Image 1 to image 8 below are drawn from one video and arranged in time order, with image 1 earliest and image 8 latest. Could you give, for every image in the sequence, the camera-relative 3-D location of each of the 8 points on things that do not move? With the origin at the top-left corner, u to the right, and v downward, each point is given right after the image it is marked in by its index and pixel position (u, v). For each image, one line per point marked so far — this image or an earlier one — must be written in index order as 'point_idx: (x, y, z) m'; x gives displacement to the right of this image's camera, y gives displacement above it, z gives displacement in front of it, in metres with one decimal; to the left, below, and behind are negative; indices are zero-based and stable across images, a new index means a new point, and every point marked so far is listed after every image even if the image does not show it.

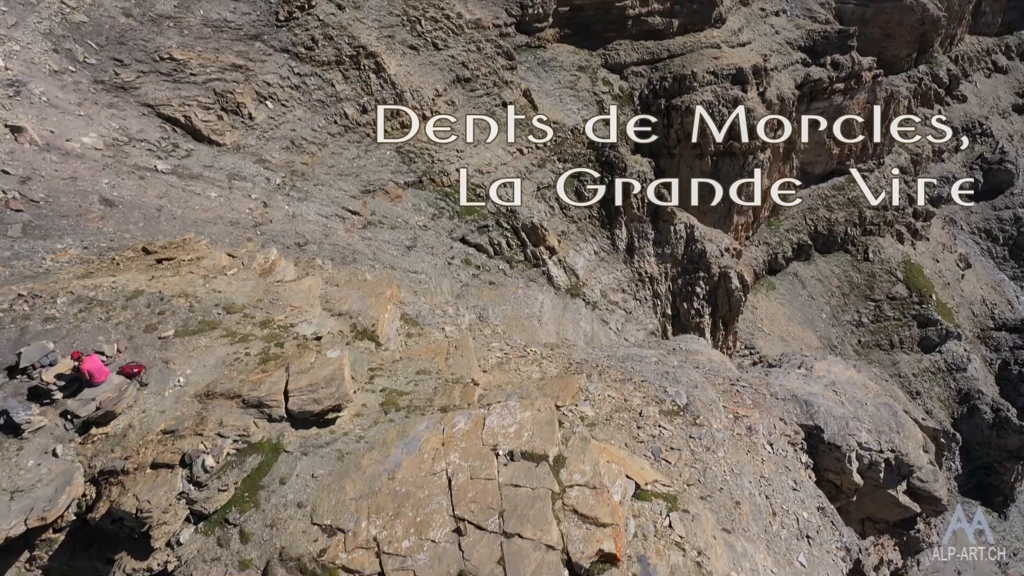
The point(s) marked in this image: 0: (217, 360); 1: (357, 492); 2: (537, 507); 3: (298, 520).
0: (-3.5, -0.7, +9.8) m
1: (-1.5, -1.8, +7.8) m
2: (+0.3, -1.8, +7.6) m
3: (-2.0, -2.1, +7.6) m
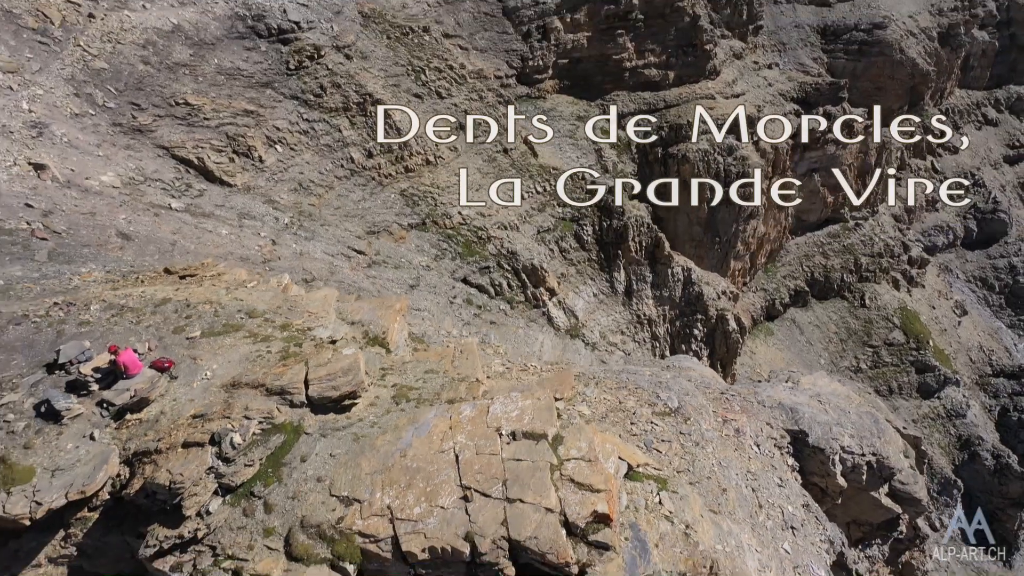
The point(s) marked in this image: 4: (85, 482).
0: (-3.5, -0.7, +10.6) m
1: (-1.4, -1.8, +8.5) m
2: (+0.3, -1.7, +8.3) m
3: (-2.0, -2.0, +8.3) m
4: (-4.5, -1.9, +8.9) m
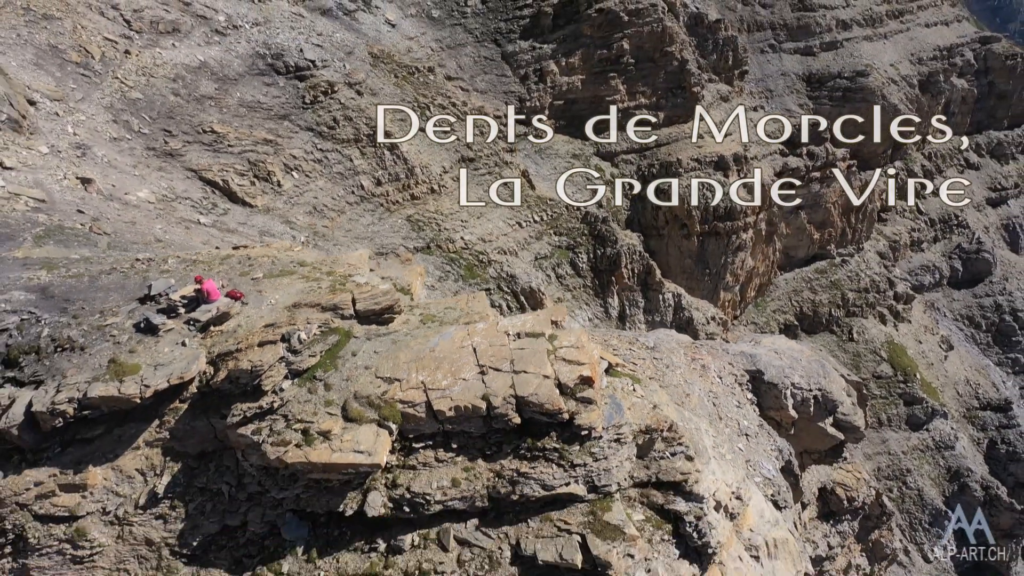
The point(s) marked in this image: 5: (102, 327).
0: (-3.4, 0.0, +13.0) m
1: (-1.4, -0.9, +10.8) m
2: (+0.4, -0.8, +10.6) m
3: (-1.9, -1.1, +10.6) m
4: (-4.5, -1.0, +11.2) m
5: (-6.2, -0.5, +12.6) m
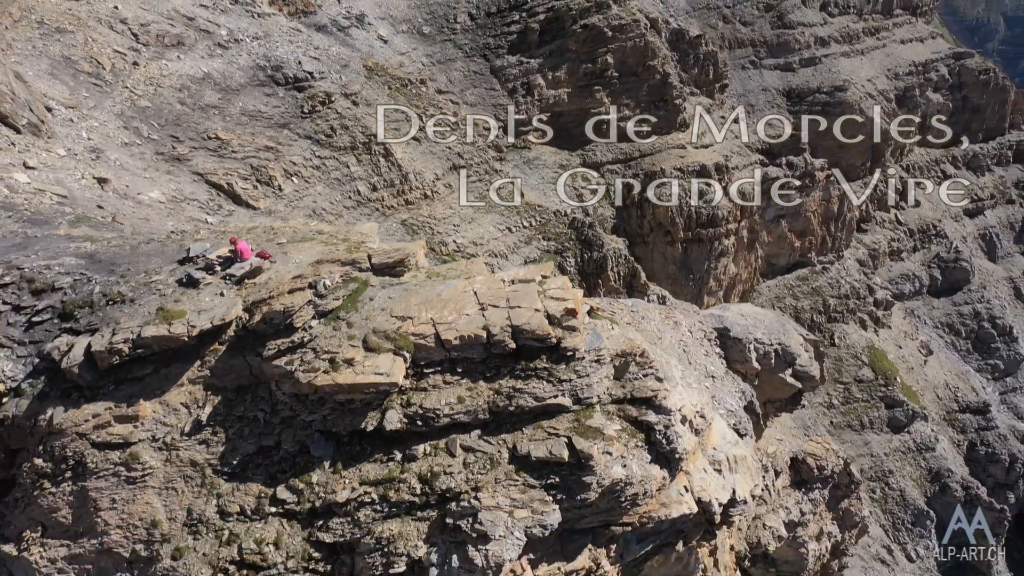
0: (-3.5, +0.7, +14.7) m
1: (-1.4, -0.2, +12.6) m
2: (+0.3, -0.1, +12.4) m
3: (-2.0, -0.4, +12.4) m
4: (-4.5, -0.4, +12.9) m
5: (-6.3, +0.1, +14.3) m
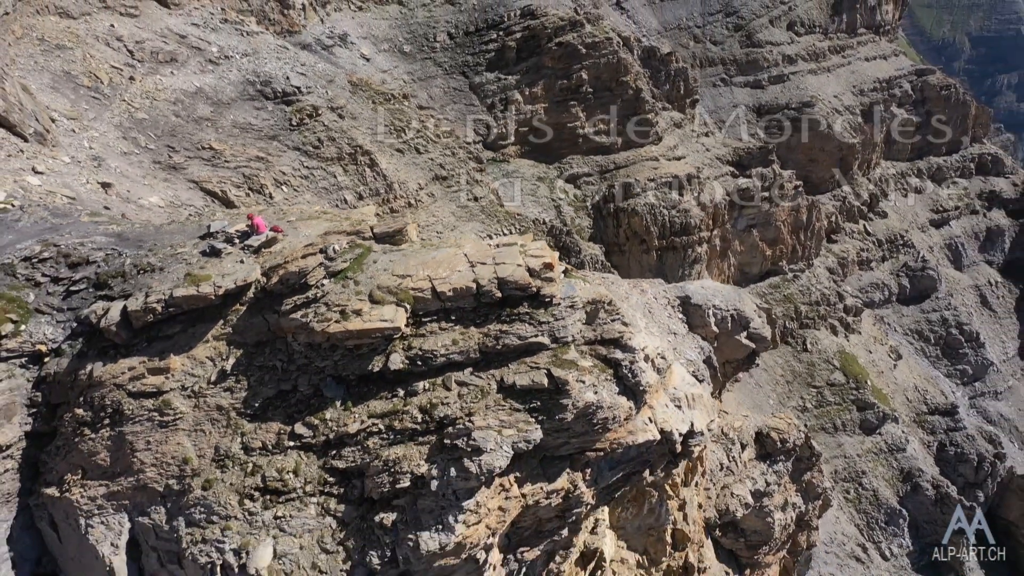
0: (-3.8, +1.2, +16.6) m
1: (-1.7, +0.5, +14.4) m
2: (0.0, +0.6, +14.3) m
3: (-2.2, +0.3, +14.2) m
4: (-4.8, +0.2, +14.7) m
5: (-6.6, +0.7, +16.1) m
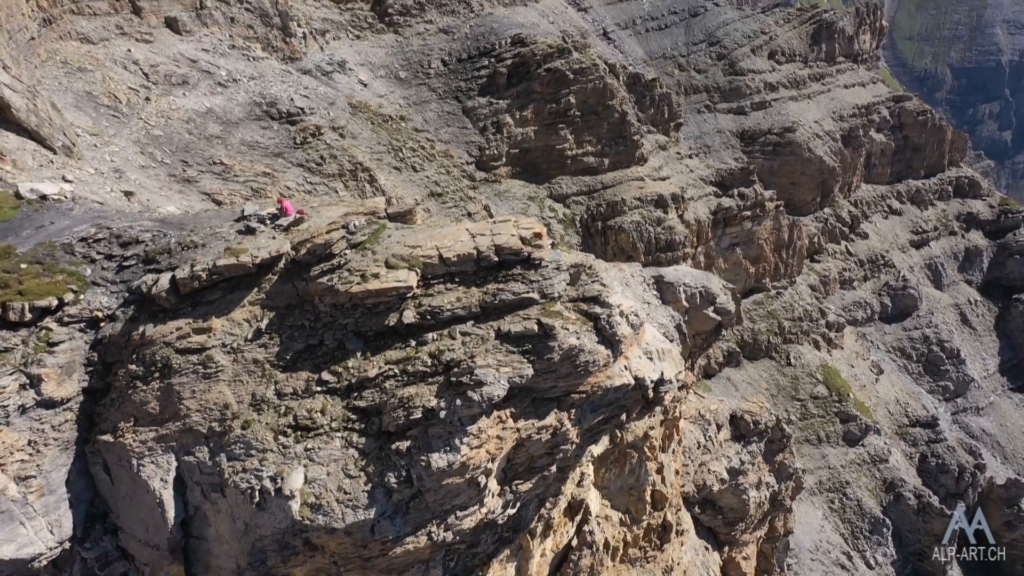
0: (-4.0, +1.7, +19.0) m
1: (-1.8, +1.1, +16.9) m
2: (-0.1, +1.2, +16.7) m
3: (-2.3, +0.9, +16.6) m
4: (-4.9, +0.8, +17.1) m
5: (-6.7, +1.2, +18.5) m
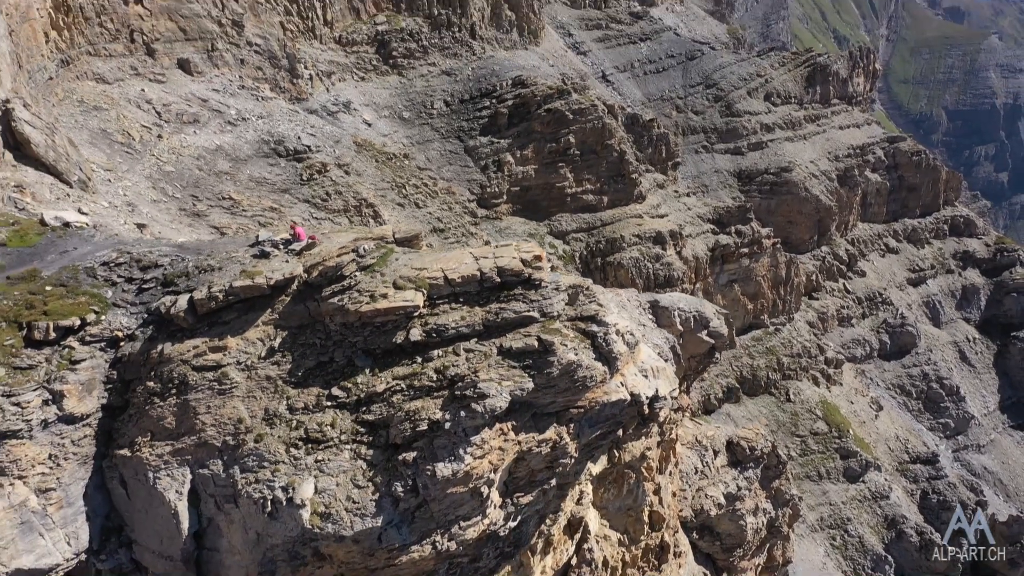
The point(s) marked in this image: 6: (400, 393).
0: (-3.9, +1.2, +20.0) m
1: (-1.8, +0.7, +17.8) m
2: (-0.1, +0.8, +17.7) m
3: (-2.3, +0.4, +17.5) m
4: (-4.9, +0.4, +18.0) m
5: (-6.7, +0.7, +19.4) m
6: (-2.2, -2.1, +16.3) m
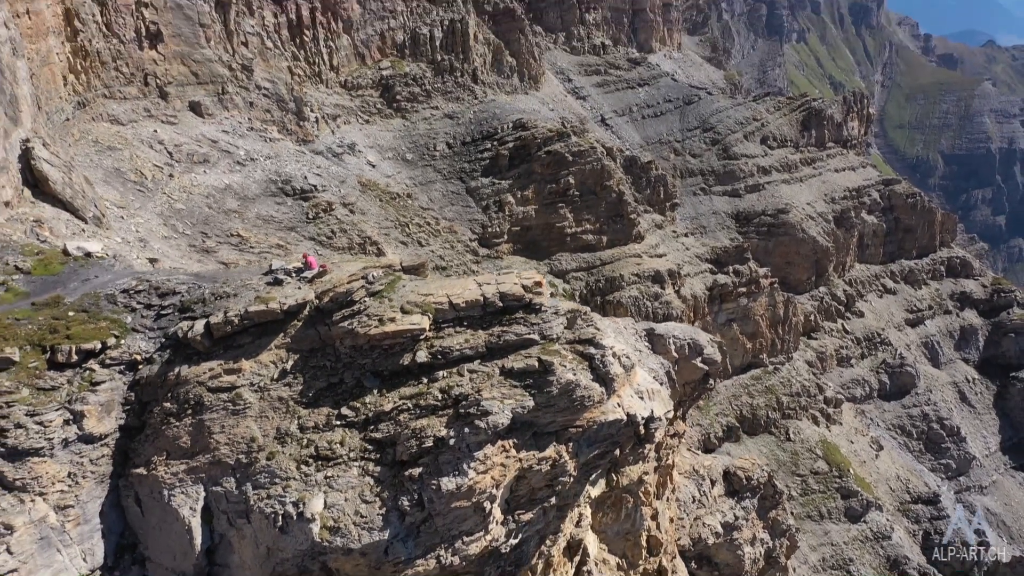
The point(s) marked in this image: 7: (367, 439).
0: (-3.9, +0.5, +20.9) m
1: (-1.7, +0.1, +18.7) m
2: (0.0, +0.2, +18.6) m
3: (-2.3, -0.1, +18.5) m
4: (-4.8, -0.2, +18.9) m
5: (-6.6, 0.0, +20.3) m
6: (-2.2, -2.6, +17.1) m
7: (-3.1, -3.2, +17.2) m
